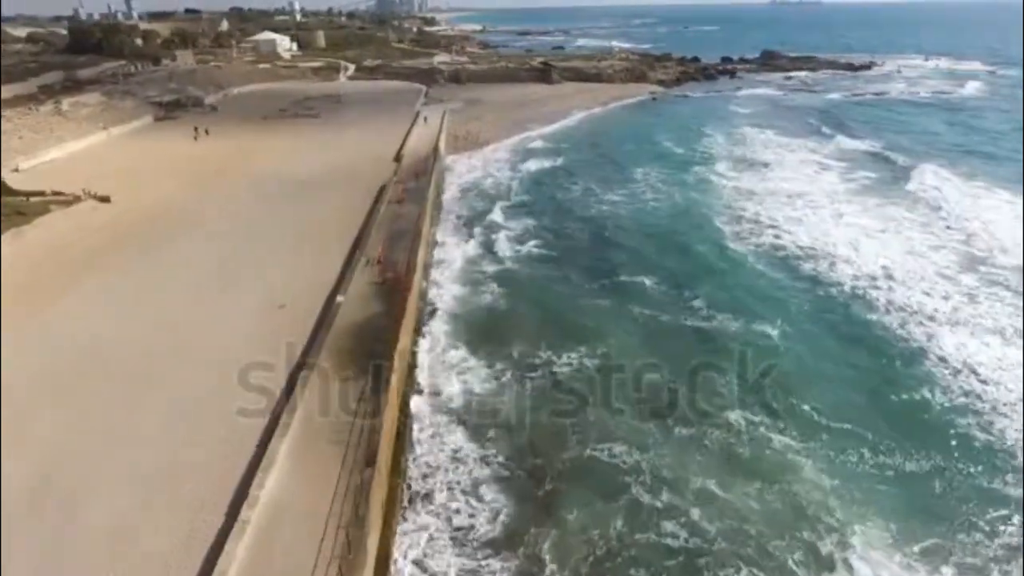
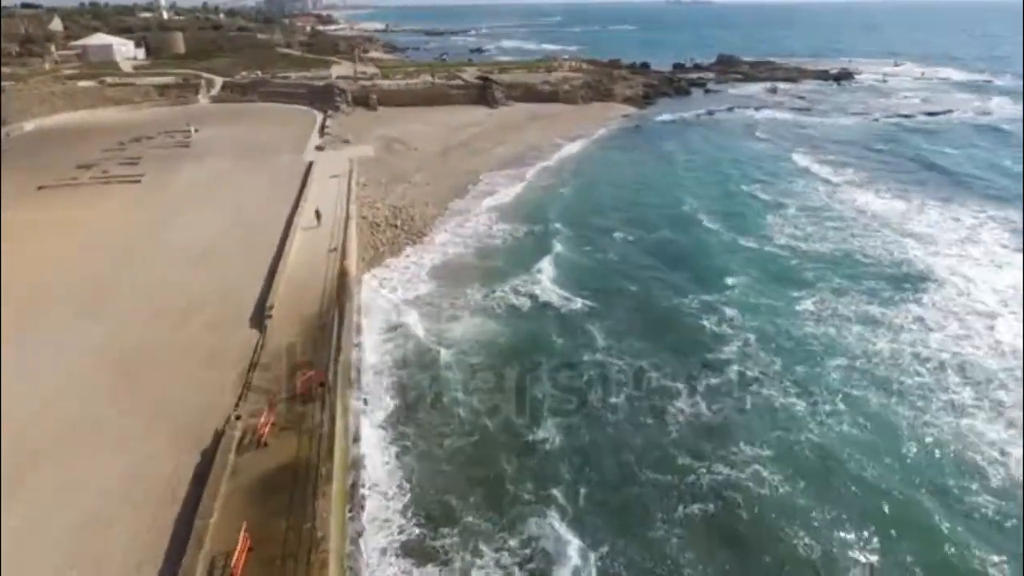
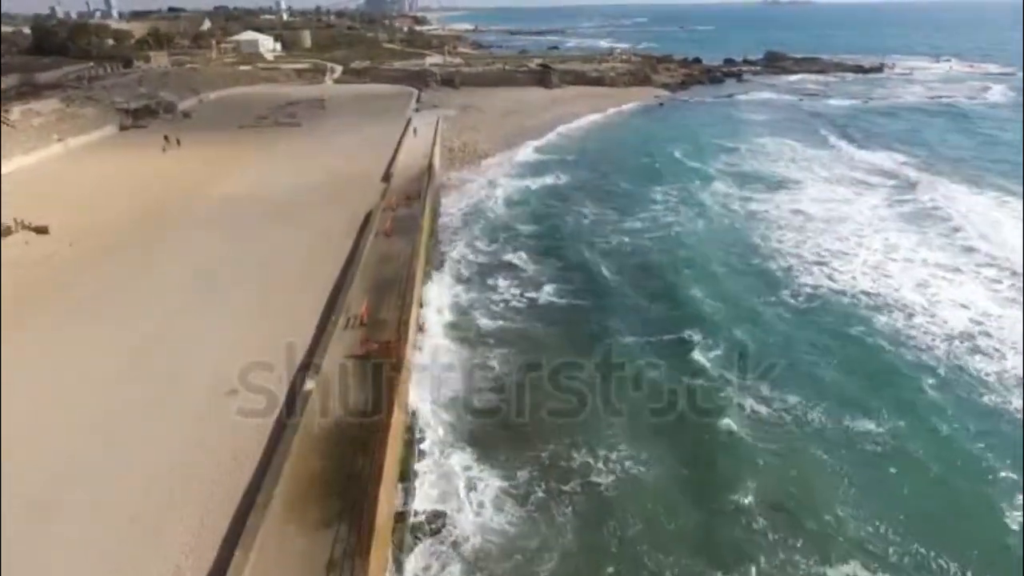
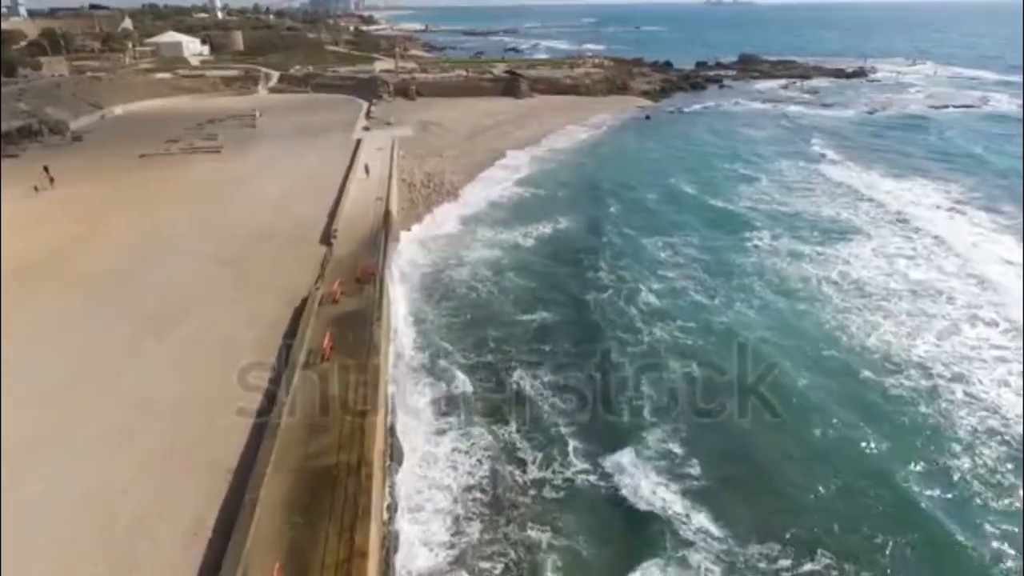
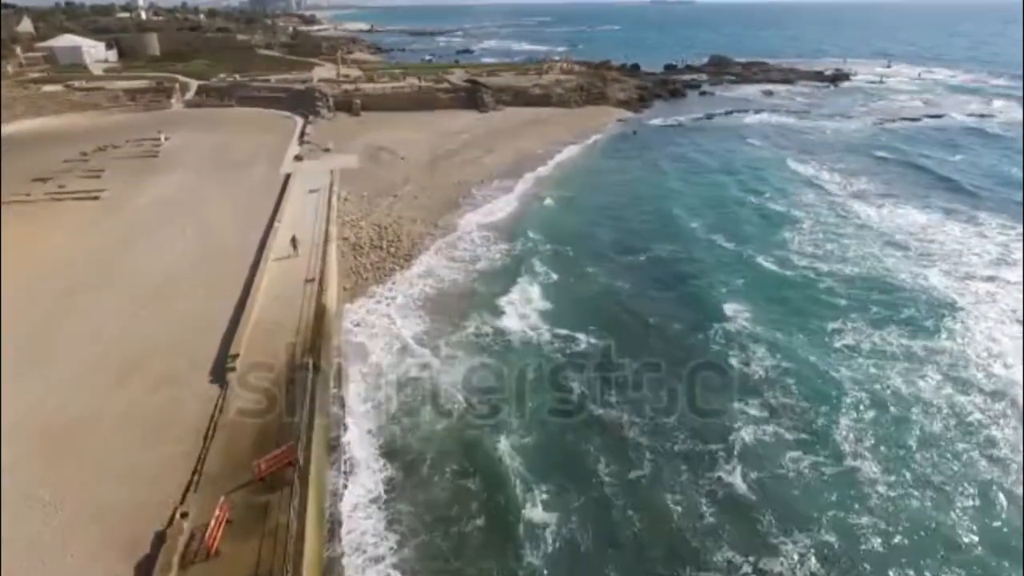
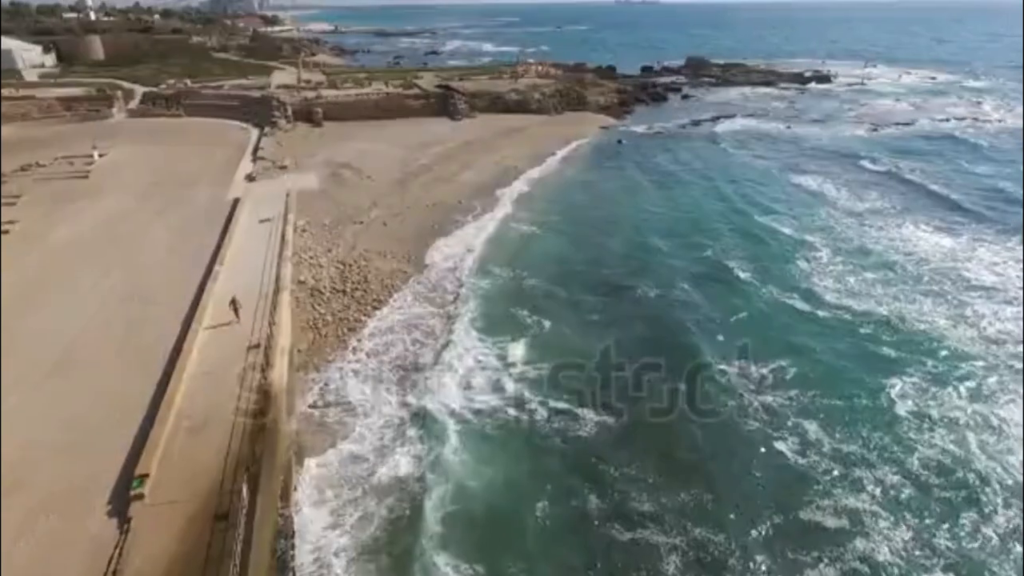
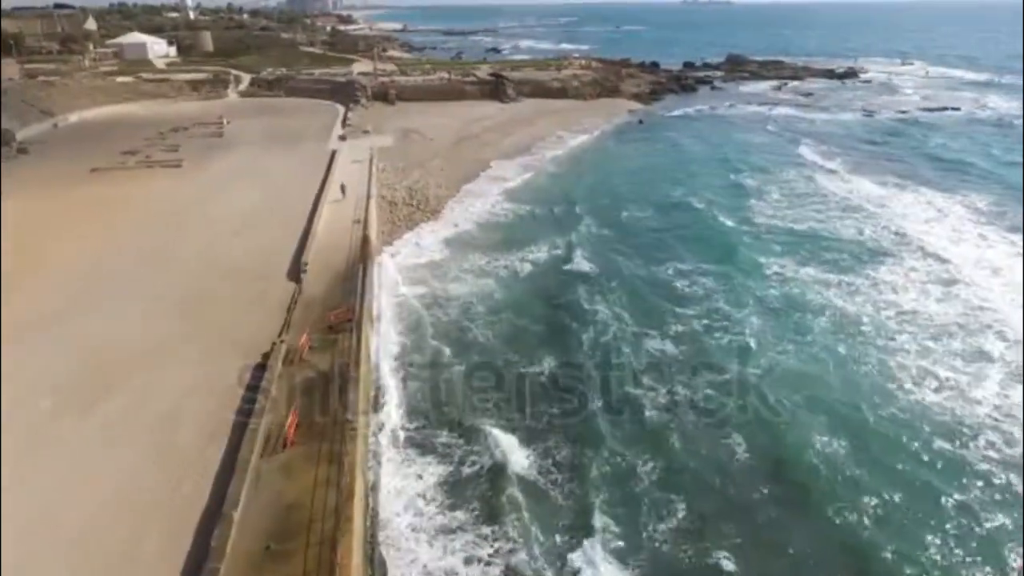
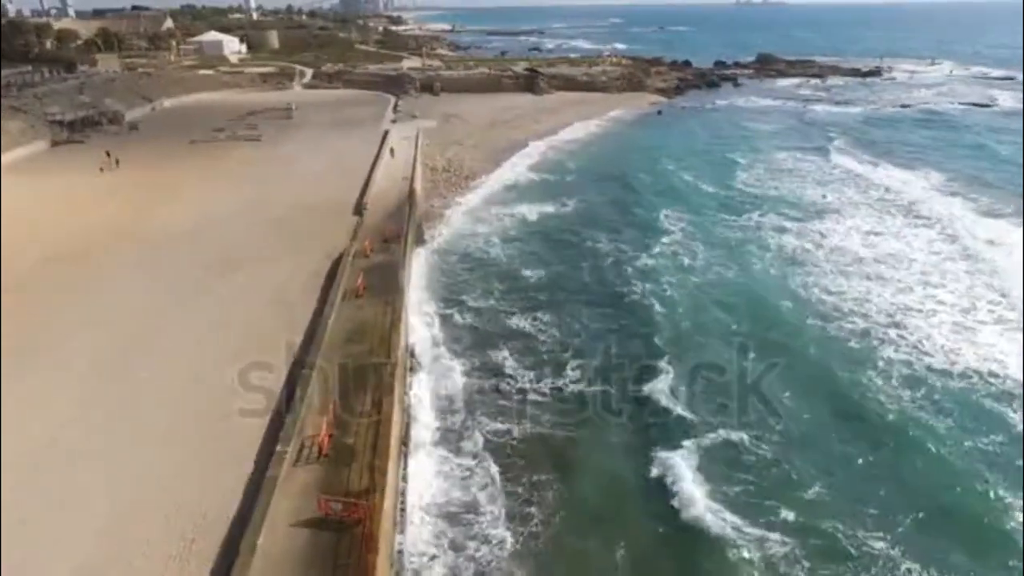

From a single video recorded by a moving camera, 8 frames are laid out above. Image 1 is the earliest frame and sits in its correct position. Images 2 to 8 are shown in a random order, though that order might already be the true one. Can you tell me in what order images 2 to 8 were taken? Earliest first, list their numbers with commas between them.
3, 8, 4, 7, 2, 5, 6
